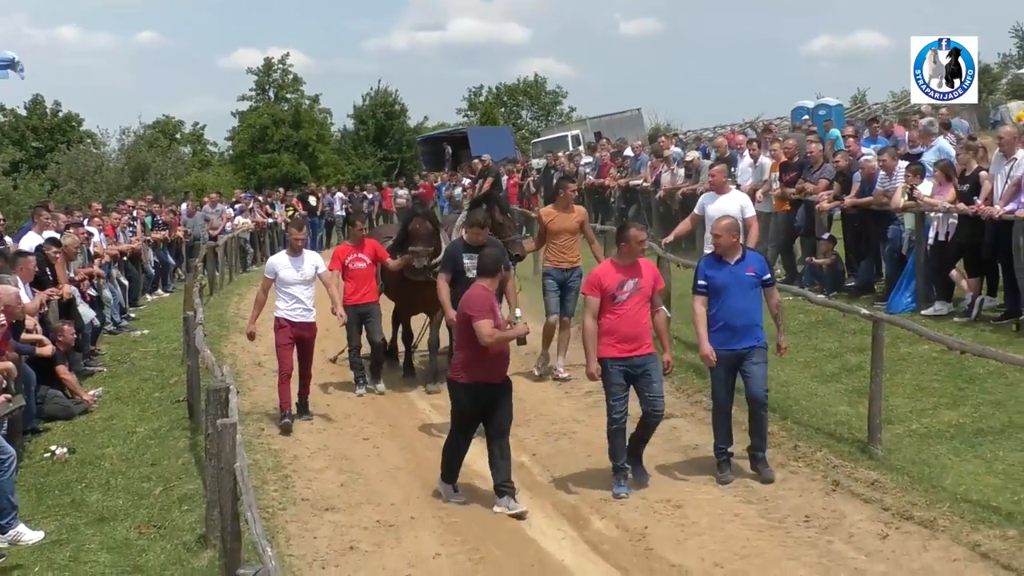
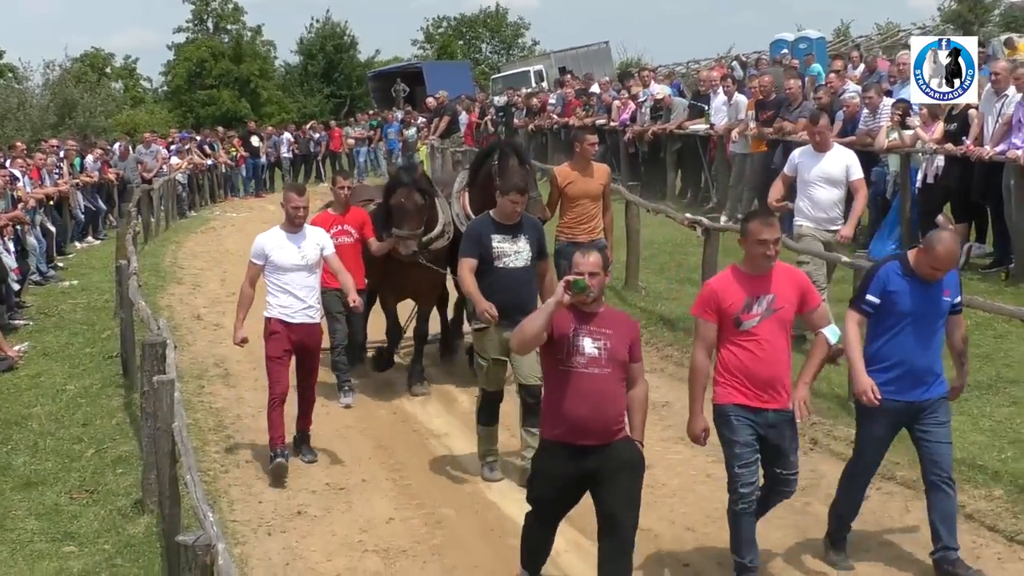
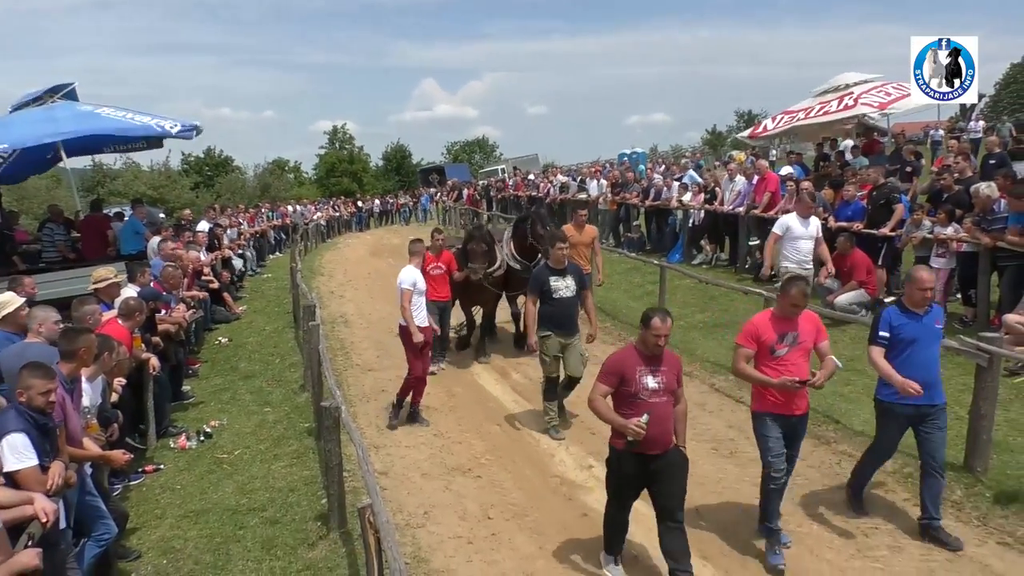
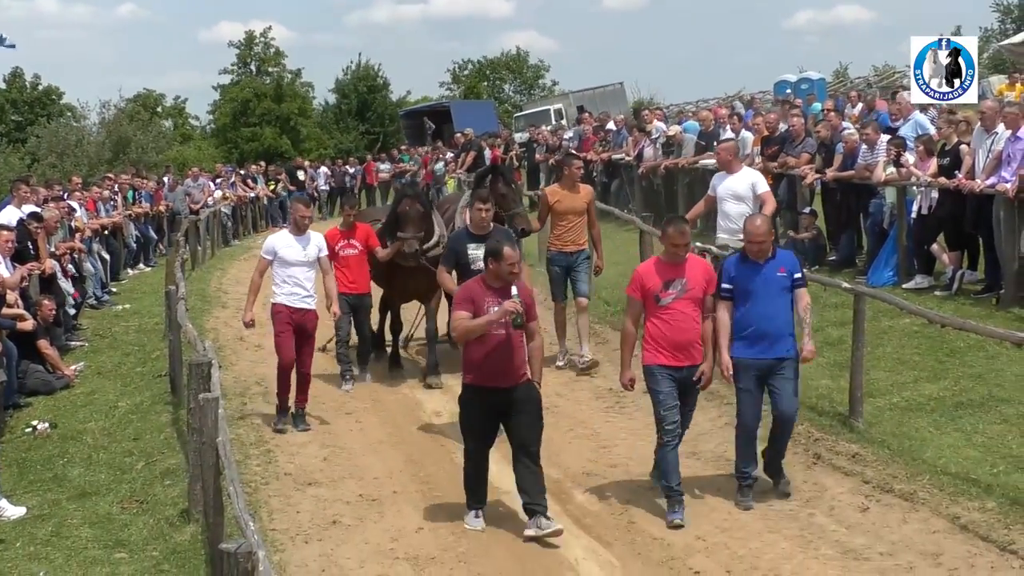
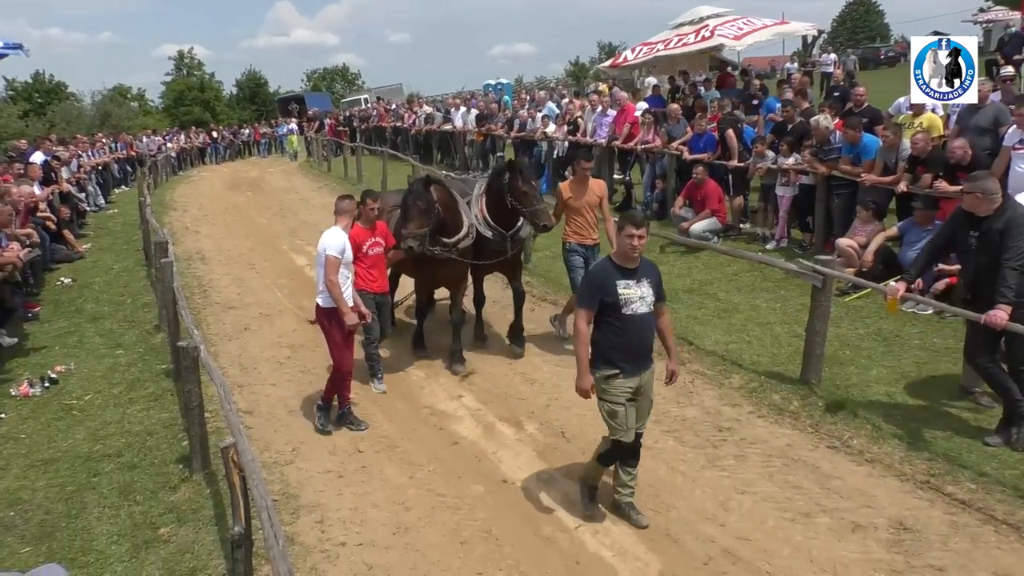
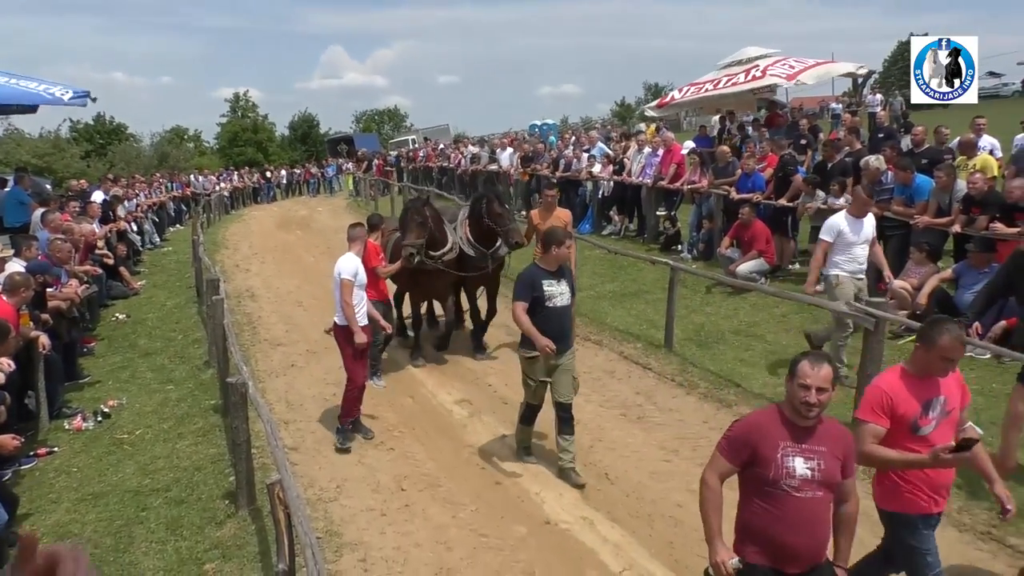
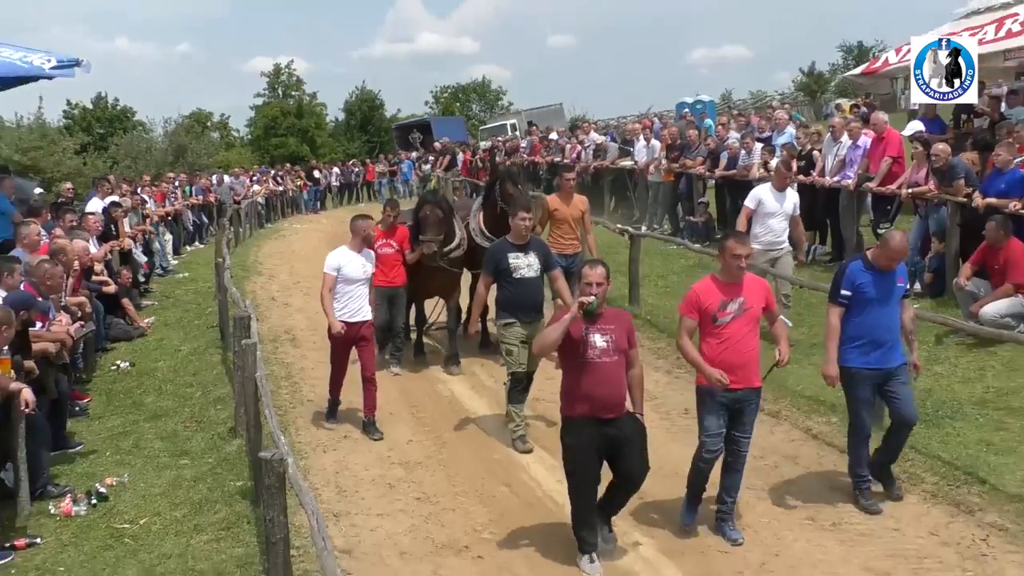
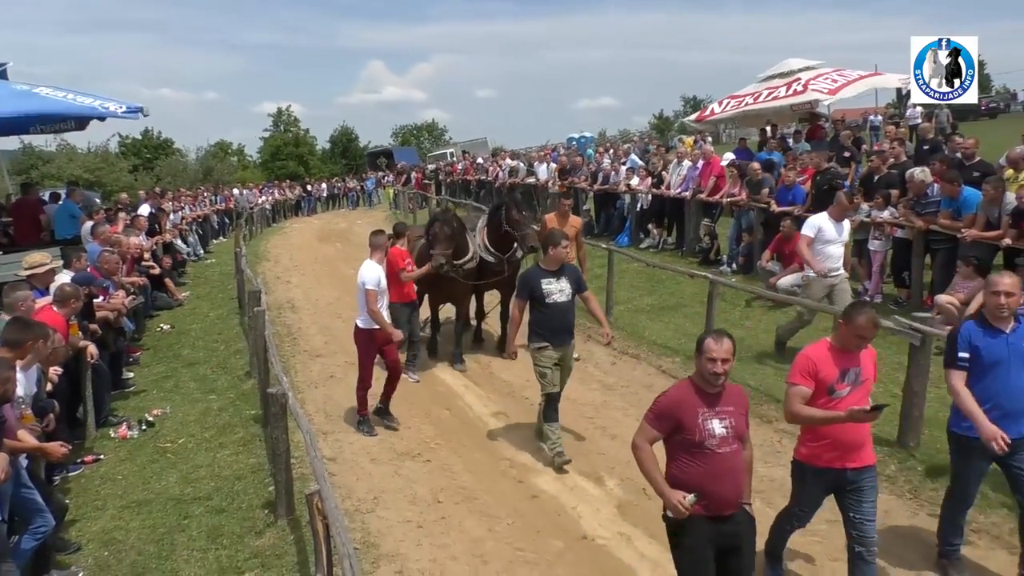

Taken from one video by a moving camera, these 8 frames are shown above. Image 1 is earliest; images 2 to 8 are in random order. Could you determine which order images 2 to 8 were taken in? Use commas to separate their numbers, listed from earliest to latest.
4, 2, 7, 3, 8, 6, 5
